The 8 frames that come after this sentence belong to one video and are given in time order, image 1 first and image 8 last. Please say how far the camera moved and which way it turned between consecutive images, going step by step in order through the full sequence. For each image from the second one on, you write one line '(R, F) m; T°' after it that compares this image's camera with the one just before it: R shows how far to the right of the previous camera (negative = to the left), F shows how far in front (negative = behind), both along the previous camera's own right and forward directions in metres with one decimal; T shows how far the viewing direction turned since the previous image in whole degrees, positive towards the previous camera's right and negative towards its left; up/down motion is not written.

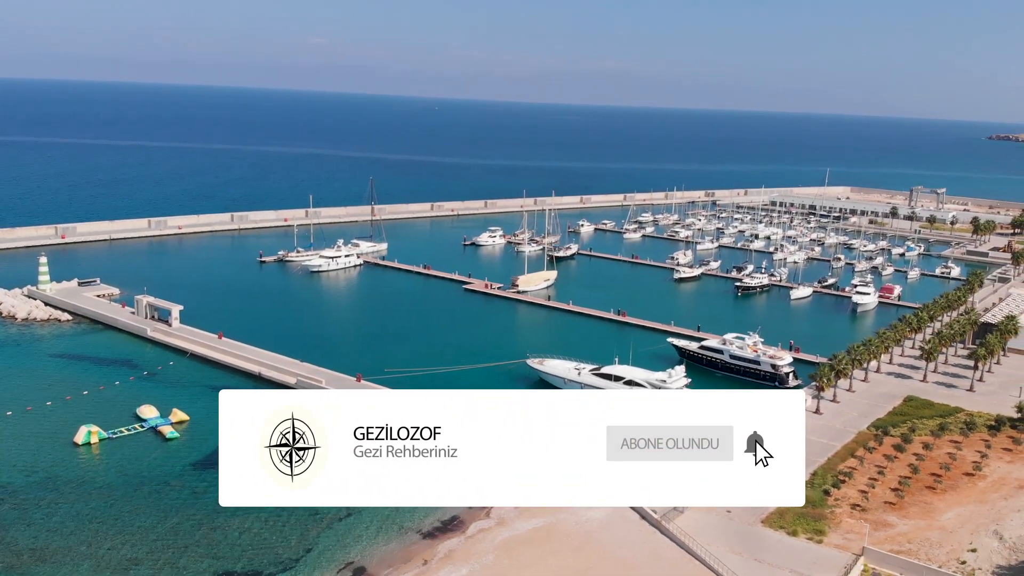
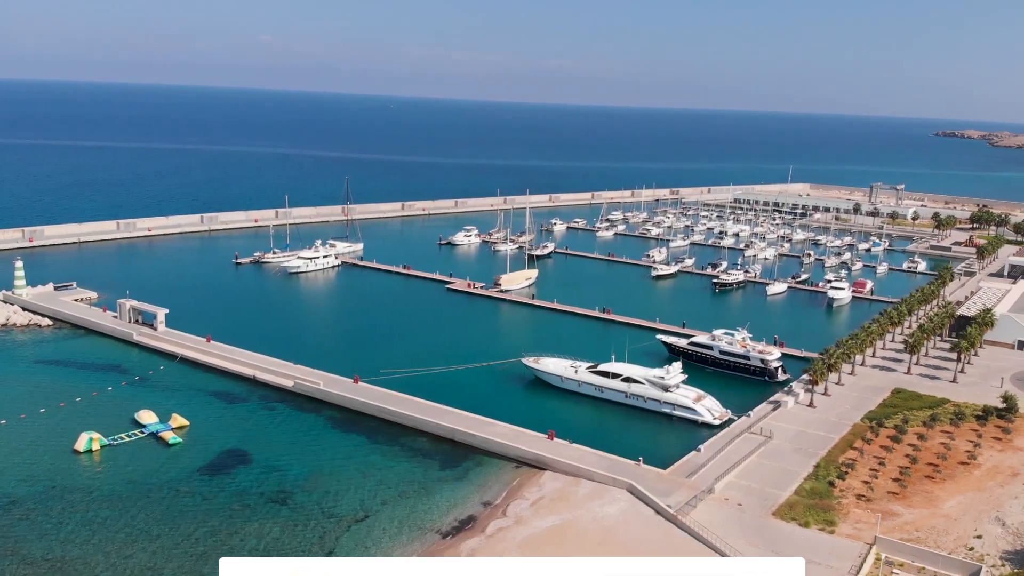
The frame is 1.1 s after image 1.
(-1.1, 0.0) m; +2°
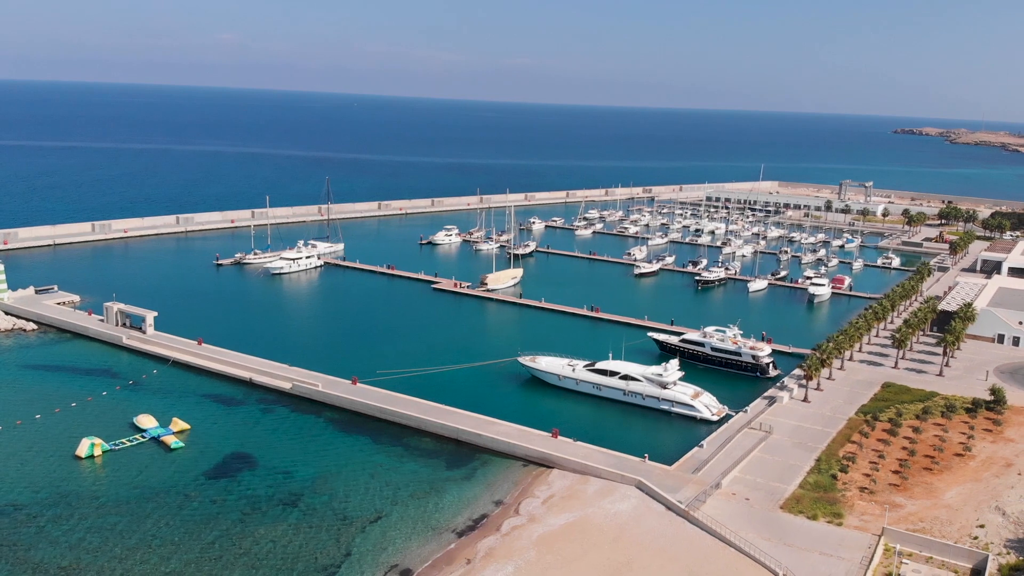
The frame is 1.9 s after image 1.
(-0.9, 0.0) m; +2°
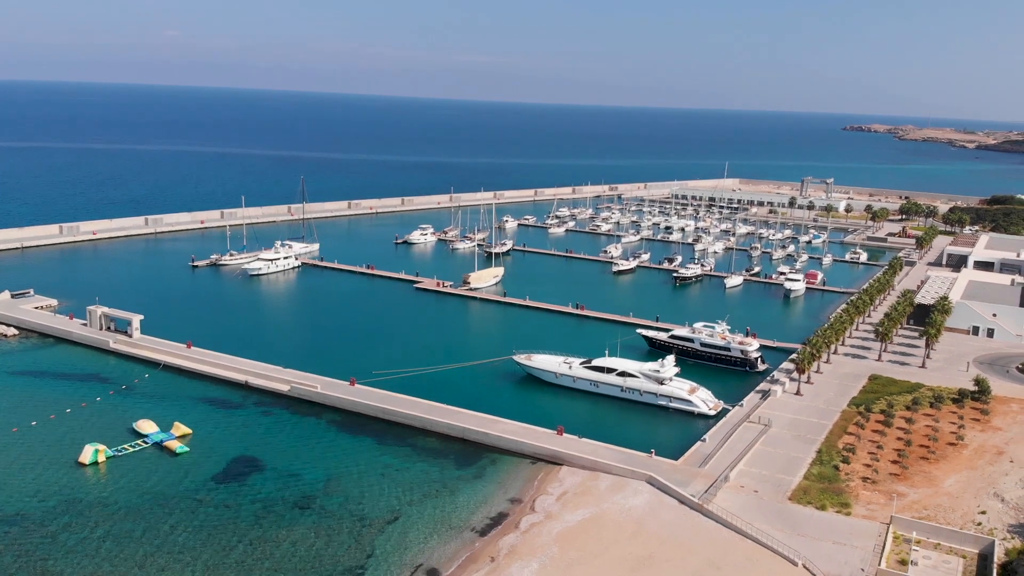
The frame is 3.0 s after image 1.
(-1.1, -0.1) m; +2°
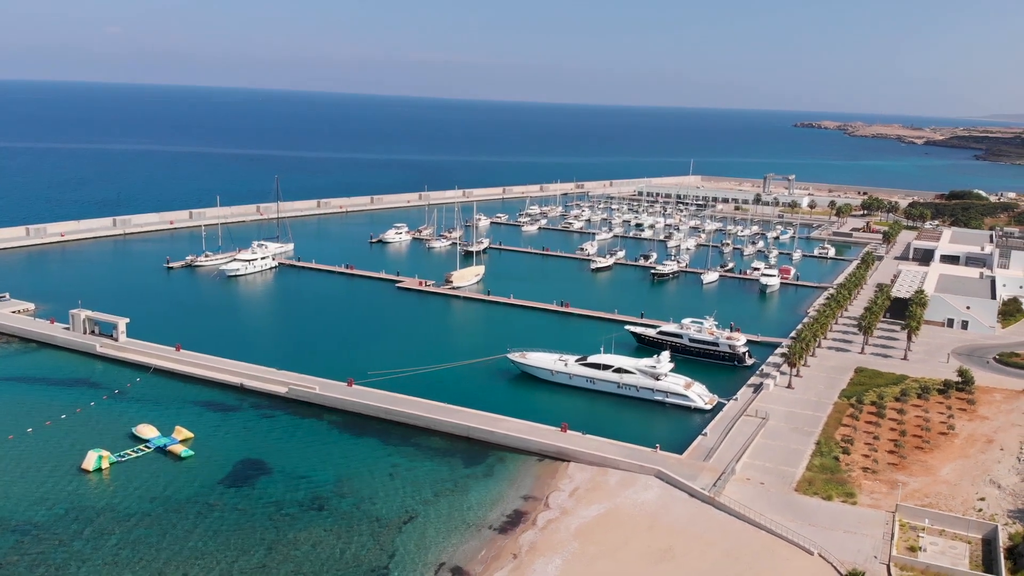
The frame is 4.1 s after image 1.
(-1.1, -0.1) m; +2°
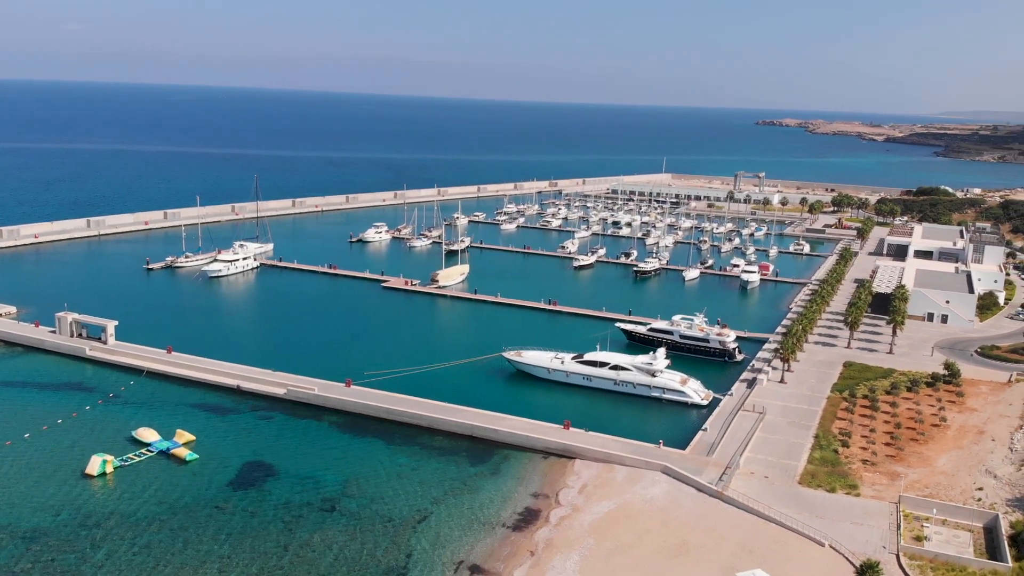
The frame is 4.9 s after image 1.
(-0.9, -0.1) m; +2°
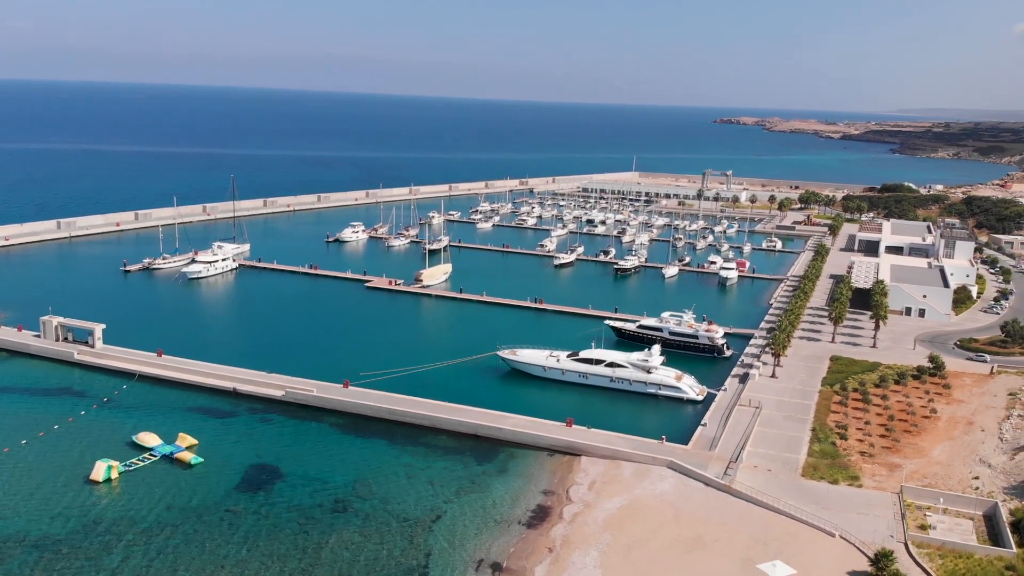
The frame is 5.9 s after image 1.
(-1.0, -0.1) m; +2°
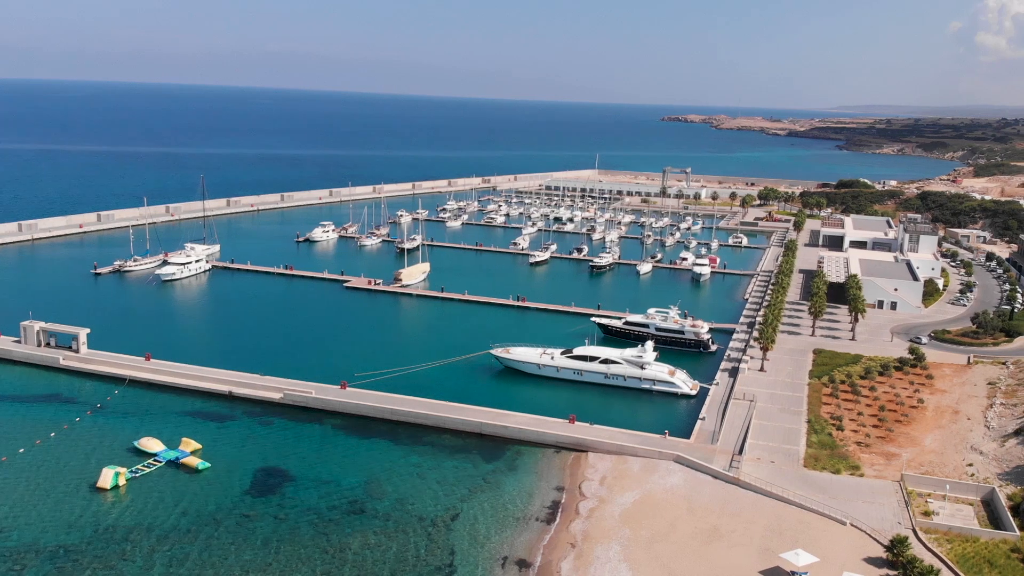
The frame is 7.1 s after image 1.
(-1.3, -0.1) m; +3°
